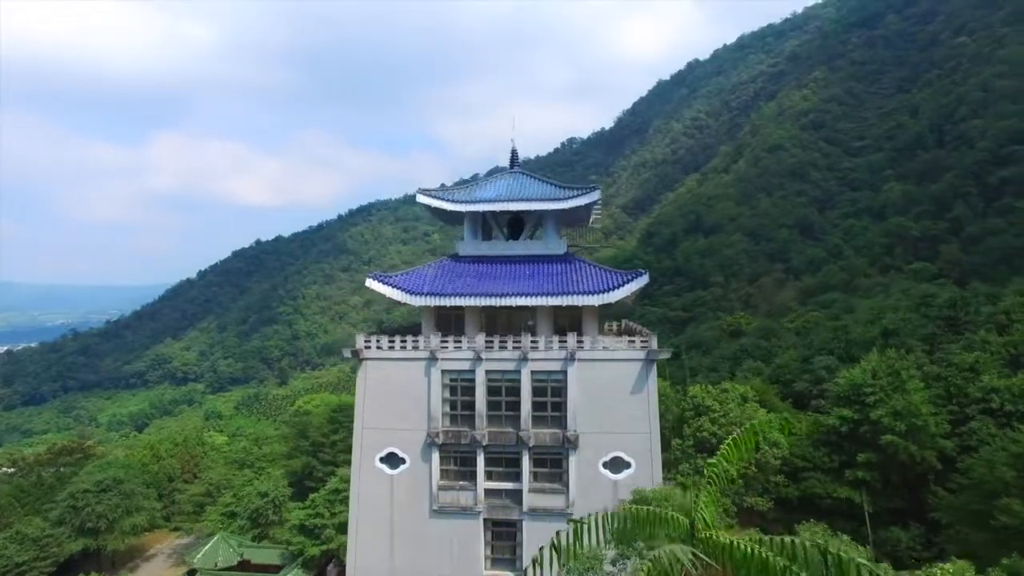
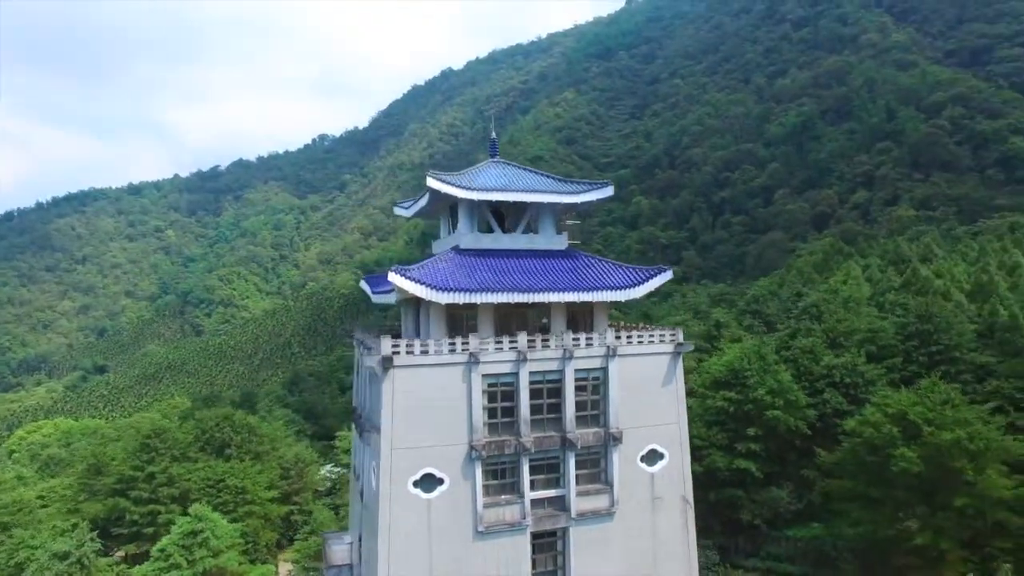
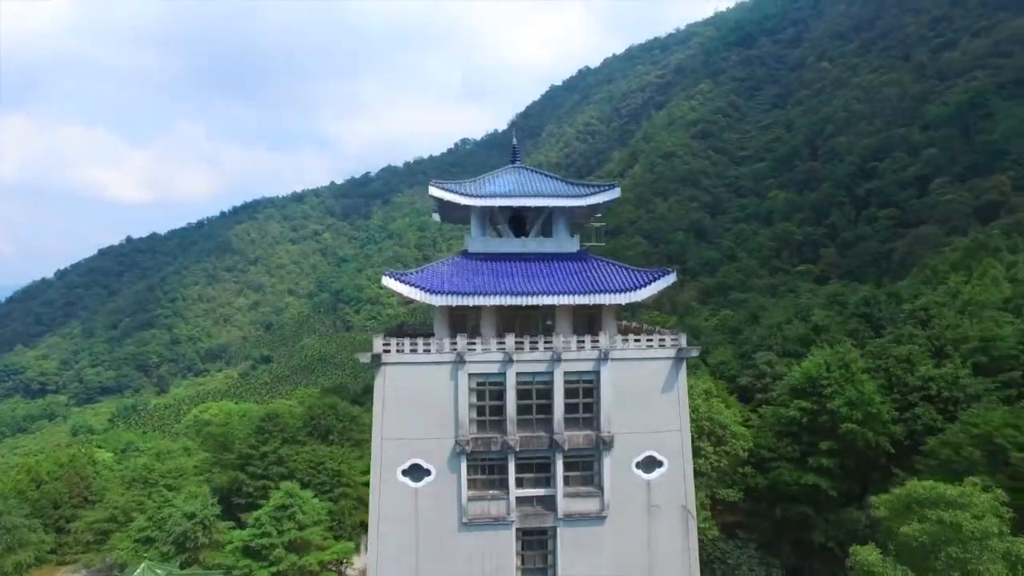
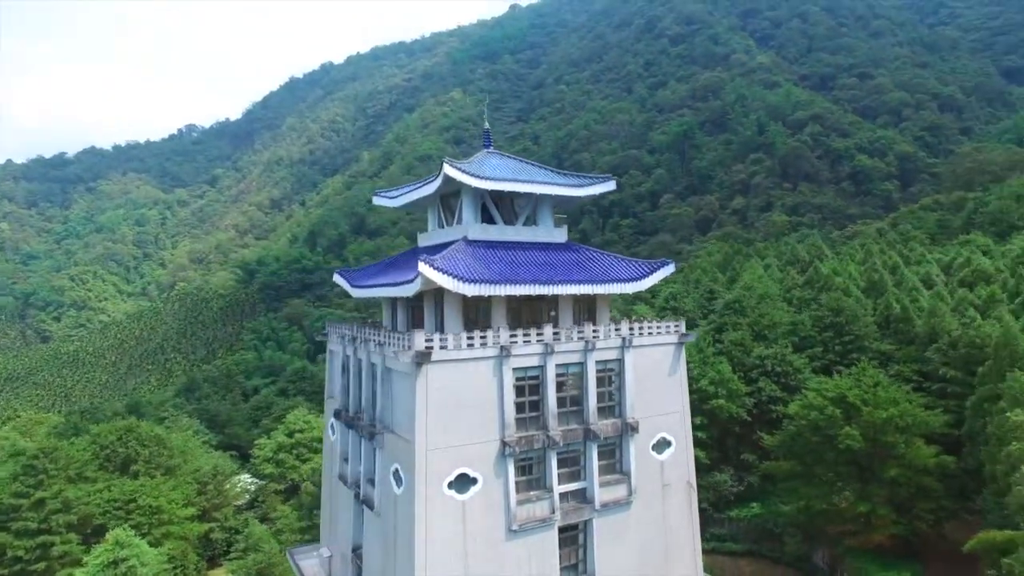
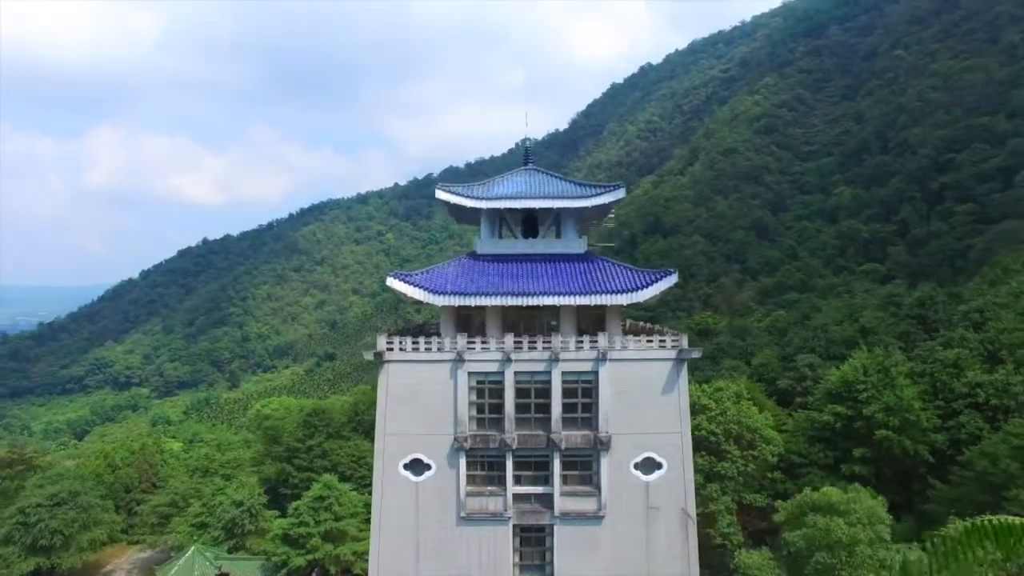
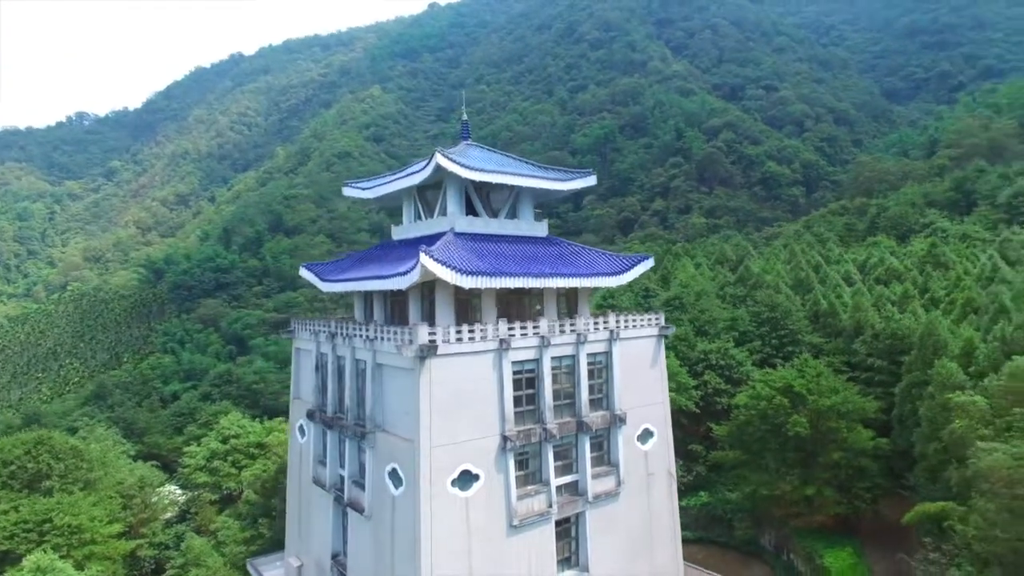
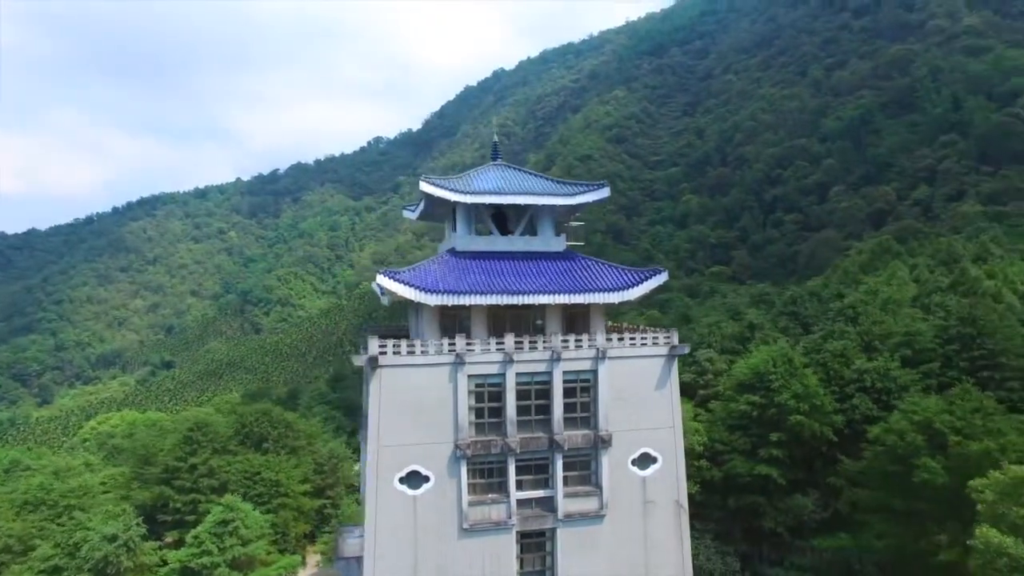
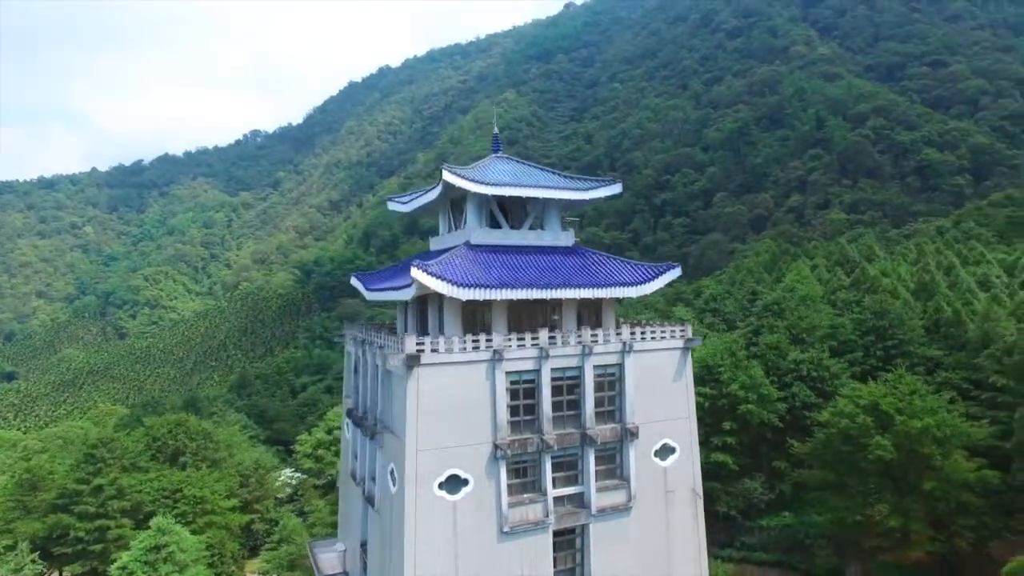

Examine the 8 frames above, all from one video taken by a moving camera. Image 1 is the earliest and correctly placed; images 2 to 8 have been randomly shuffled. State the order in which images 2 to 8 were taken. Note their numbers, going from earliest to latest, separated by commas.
5, 3, 7, 2, 8, 4, 6
